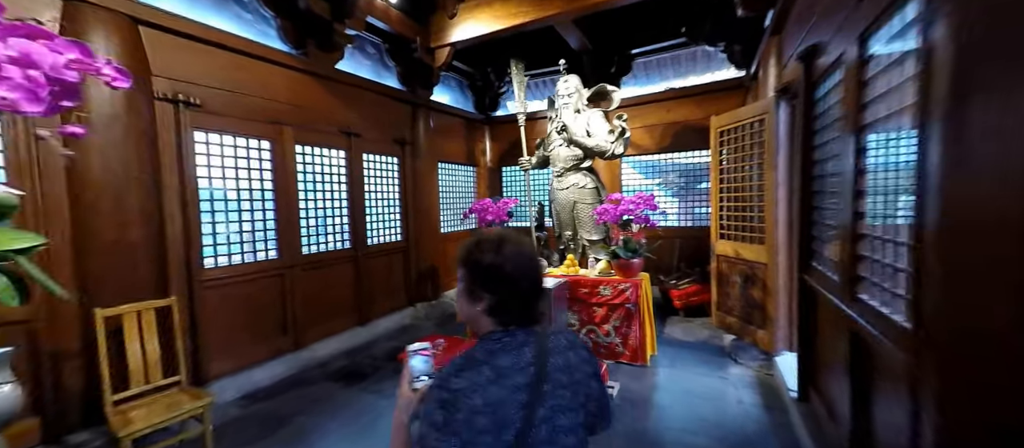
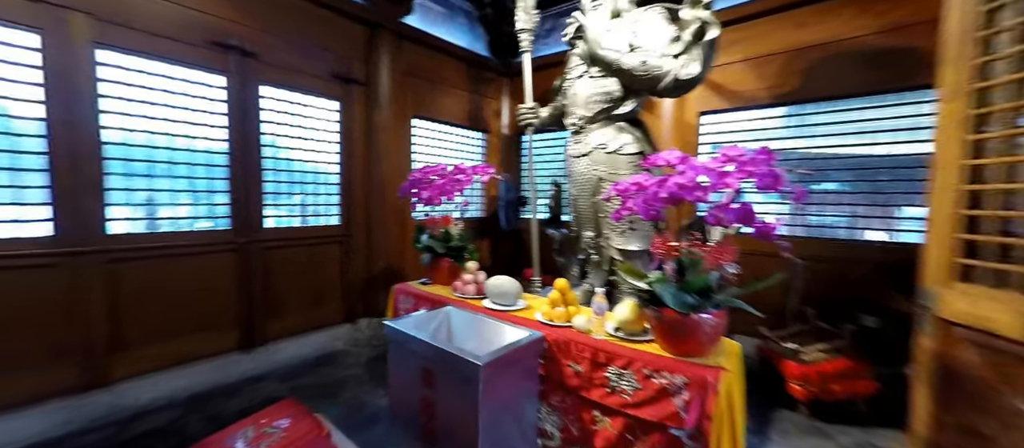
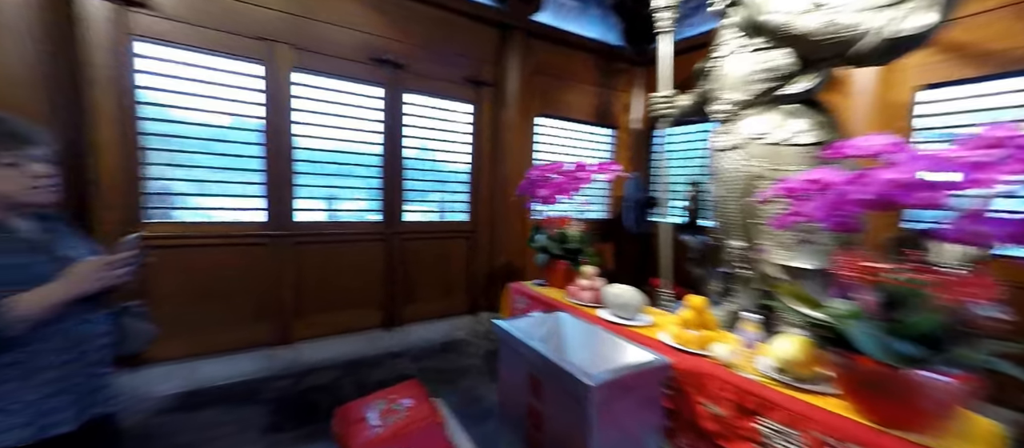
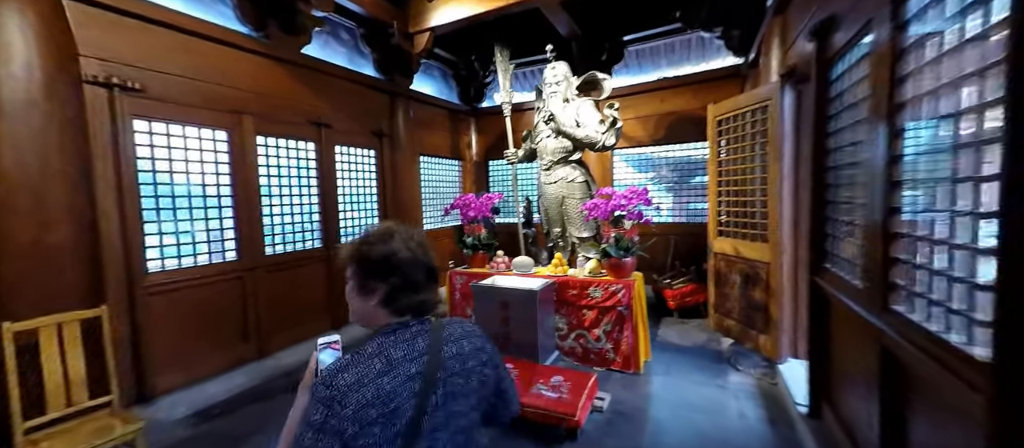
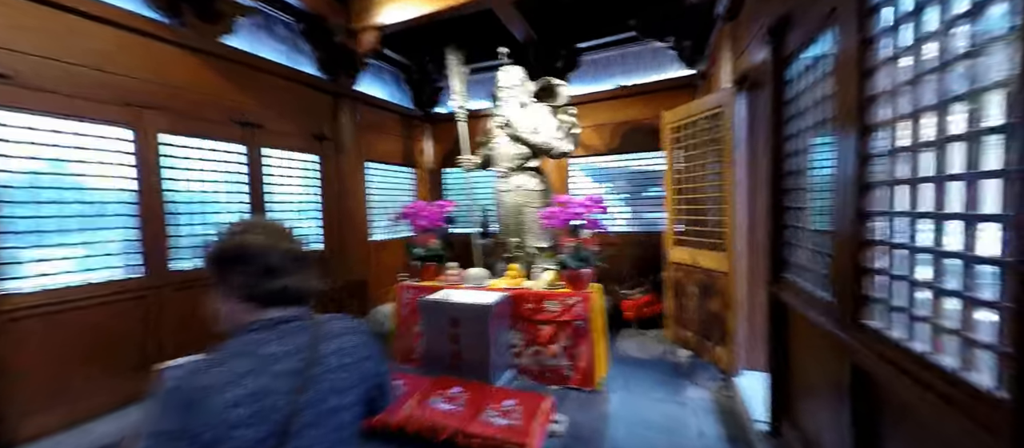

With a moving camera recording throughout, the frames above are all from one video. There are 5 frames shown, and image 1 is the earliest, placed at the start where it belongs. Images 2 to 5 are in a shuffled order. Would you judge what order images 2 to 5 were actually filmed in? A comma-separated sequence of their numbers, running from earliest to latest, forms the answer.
4, 5, 2, 3
